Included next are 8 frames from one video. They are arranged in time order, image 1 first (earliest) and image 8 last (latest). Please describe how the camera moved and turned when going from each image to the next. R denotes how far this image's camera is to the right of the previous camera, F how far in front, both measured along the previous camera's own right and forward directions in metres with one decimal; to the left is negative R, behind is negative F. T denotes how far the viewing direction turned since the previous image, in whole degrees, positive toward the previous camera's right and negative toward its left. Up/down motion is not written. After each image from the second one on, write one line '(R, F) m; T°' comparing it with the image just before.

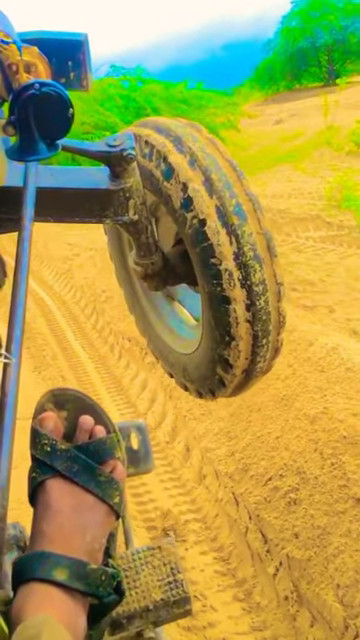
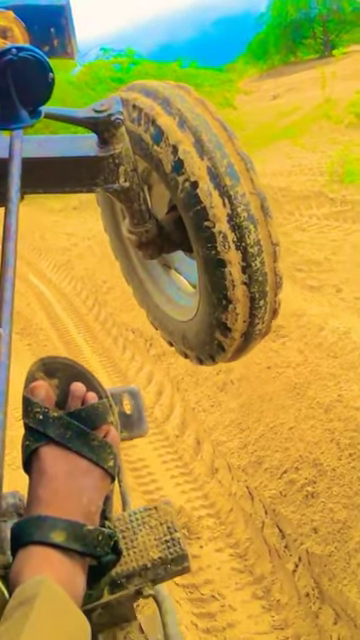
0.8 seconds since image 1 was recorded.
(0.0, +0.2) m; -1°
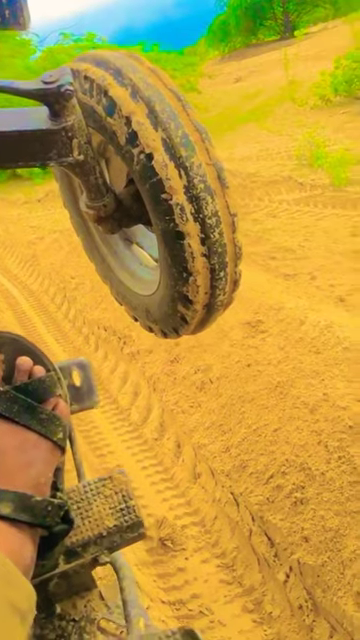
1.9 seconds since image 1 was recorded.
(0.0, +0.2) m; +3°
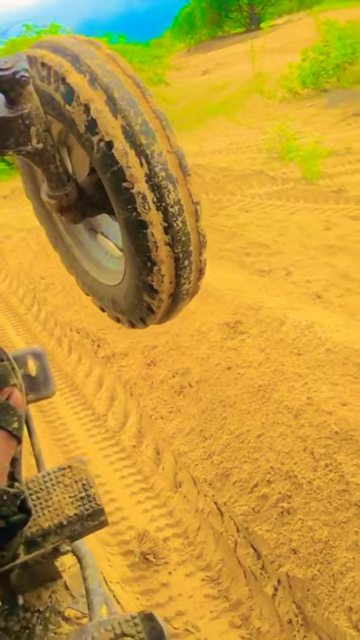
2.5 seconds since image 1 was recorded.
(0.0, +0.2) m; +3°
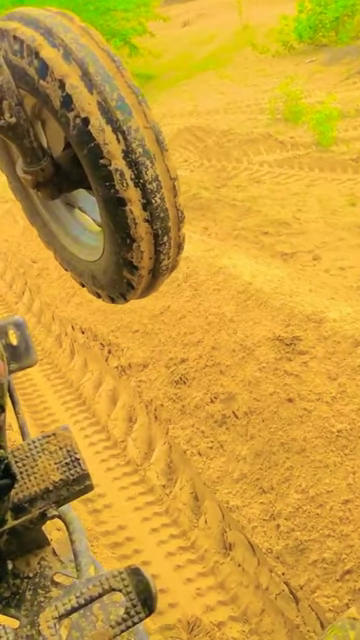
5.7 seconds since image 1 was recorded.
(-0.5, +1.0) m; +2°
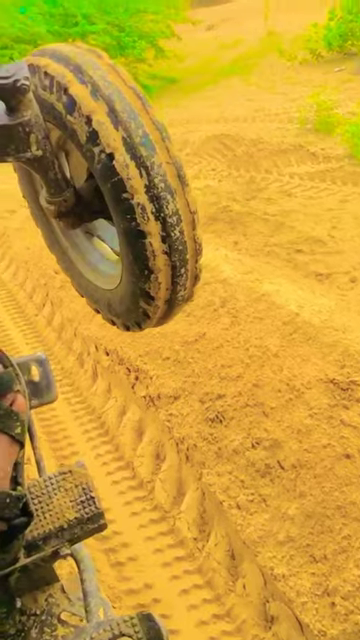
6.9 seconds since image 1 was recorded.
(-0.2, +0.4) m; -1°
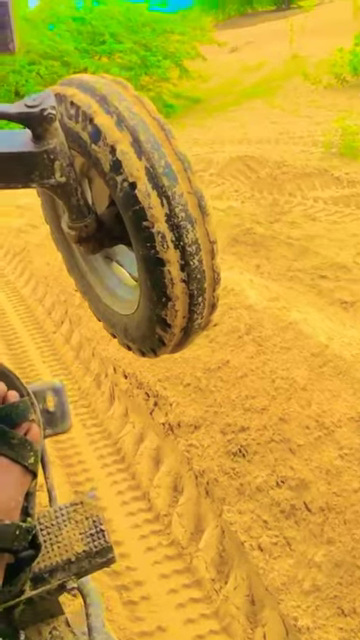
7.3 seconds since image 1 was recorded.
(-0.1, +0.1) m; -1°
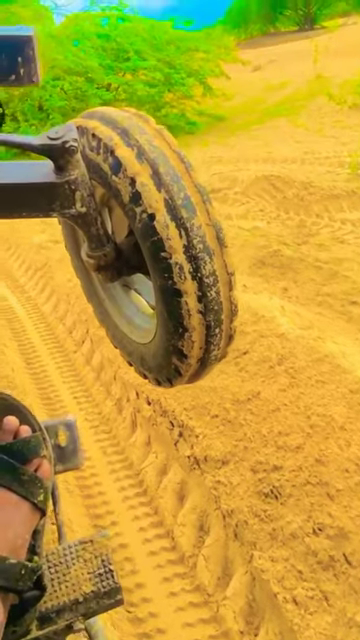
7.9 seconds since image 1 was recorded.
(-0.1, +0.2) m; -2°
